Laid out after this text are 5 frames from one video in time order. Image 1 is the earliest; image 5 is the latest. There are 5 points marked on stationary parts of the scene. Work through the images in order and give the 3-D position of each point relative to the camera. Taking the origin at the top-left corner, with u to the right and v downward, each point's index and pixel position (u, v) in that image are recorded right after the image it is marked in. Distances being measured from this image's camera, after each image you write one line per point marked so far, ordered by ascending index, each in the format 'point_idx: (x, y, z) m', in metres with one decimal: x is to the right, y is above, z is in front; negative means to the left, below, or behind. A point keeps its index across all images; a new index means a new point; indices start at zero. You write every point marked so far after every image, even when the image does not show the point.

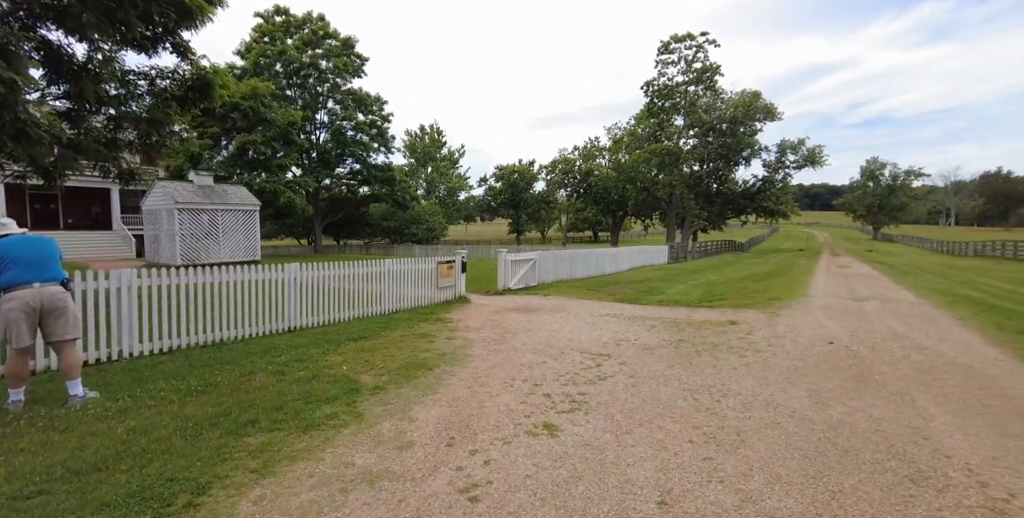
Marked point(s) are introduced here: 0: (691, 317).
0: (+3.6, -1.2, +9.3) m
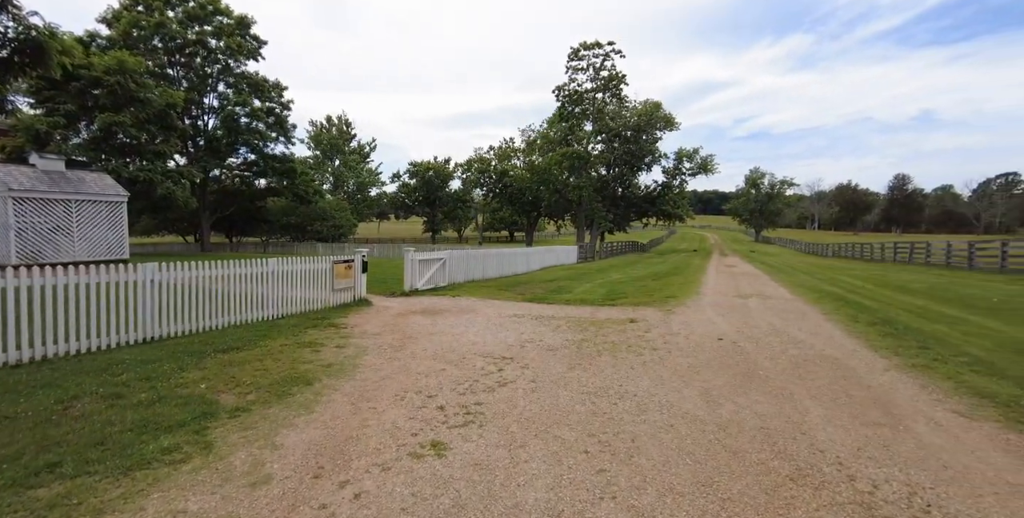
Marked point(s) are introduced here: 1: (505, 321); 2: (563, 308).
0: (+1.7, -1.2, +9.4) m
1: (-0.1, -1.2, +9.2) m
2: (+1.2, -1.2, +10.7) m
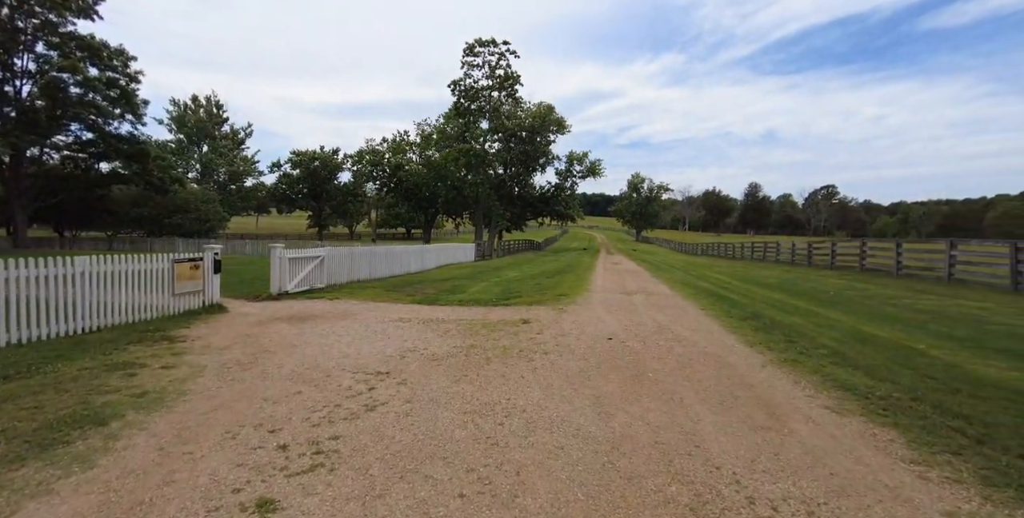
0: (-0.5, -1.2, +8.9) m
1: (-2.2, -1.2, +8.2) m
2: (-1.3, -1.1, +10.0) m
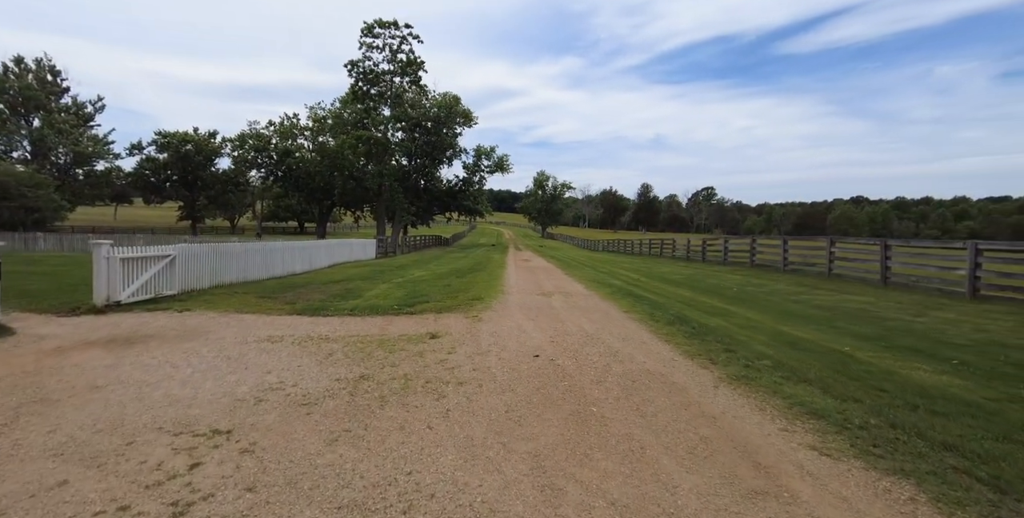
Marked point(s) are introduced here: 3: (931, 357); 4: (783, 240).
0: (-2.0, -1.2, +7.3) m
1: (-3.6, -1.2, +6.3) m
2: (-3.0, -1.1, +8.2) m
3: (+5.8, -1.4, +6.3) m
4: (+11.2, +0.7, +18.9) m
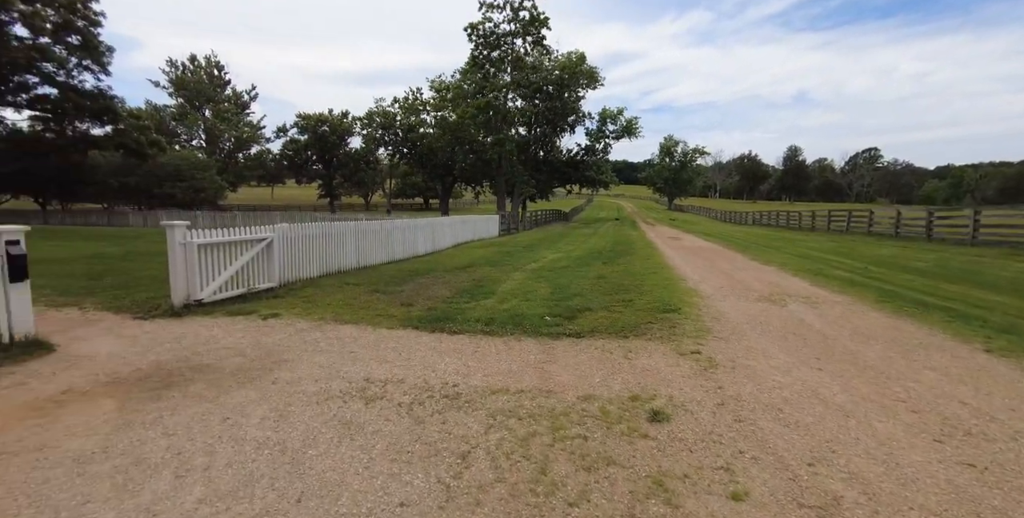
0: (+0.4, -1.1, +4.1) m
1: (-1.4, -1.2, +3.5) m
2: (-0.4, -1.0, +5.2) m
3: (+7.7, -1.5, +1.2) m
4: (+16.0, +1.3, +12.0) m
